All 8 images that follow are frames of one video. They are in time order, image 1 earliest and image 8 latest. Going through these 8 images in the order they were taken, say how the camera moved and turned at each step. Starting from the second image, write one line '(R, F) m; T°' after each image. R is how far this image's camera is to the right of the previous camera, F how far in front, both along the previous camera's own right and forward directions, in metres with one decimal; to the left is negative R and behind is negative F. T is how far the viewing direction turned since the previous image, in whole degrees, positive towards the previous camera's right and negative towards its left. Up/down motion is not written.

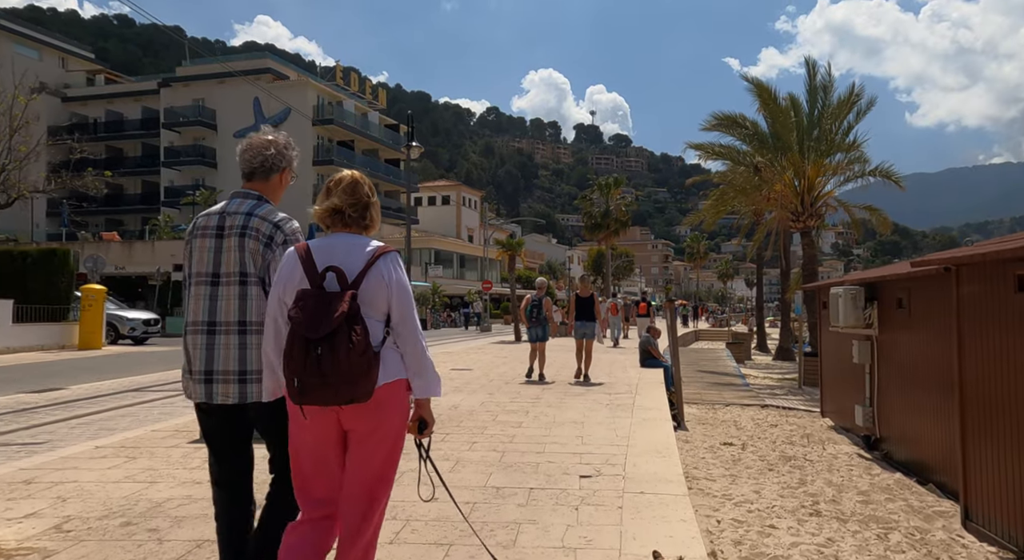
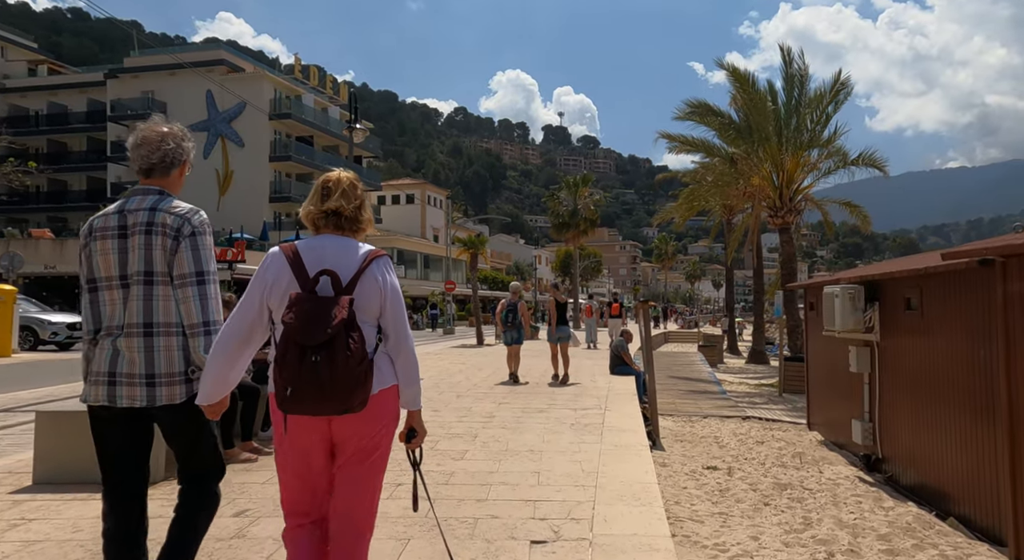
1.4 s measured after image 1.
(+0.2, +1.3) m; +3°
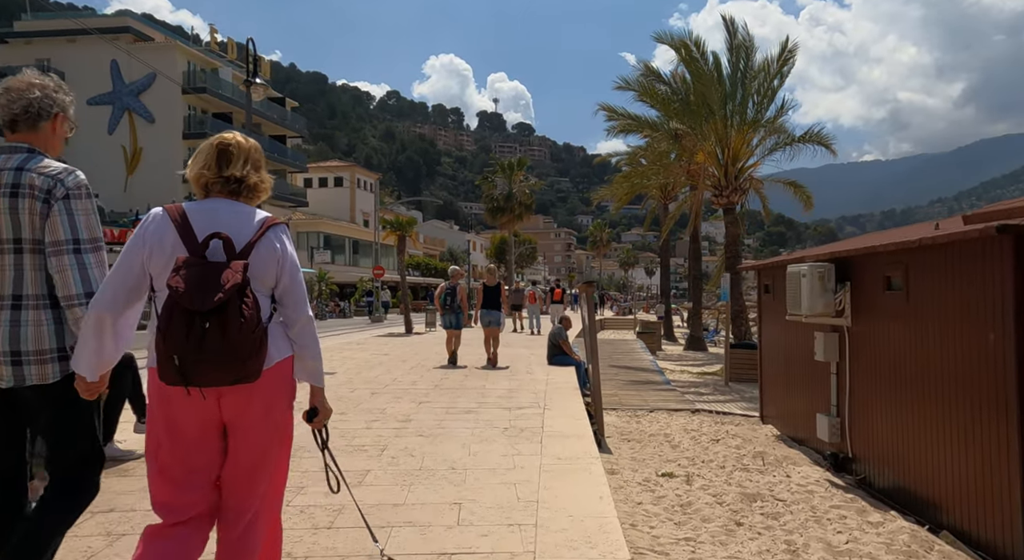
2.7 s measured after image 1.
(+0.1, +1.3) m; +6°
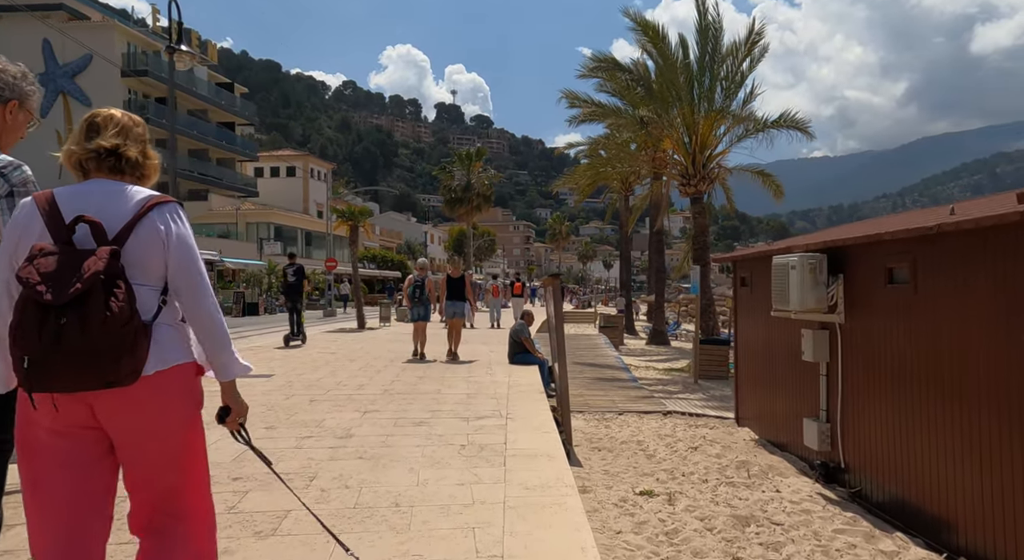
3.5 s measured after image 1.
(0.0, +0.9) m; +4°
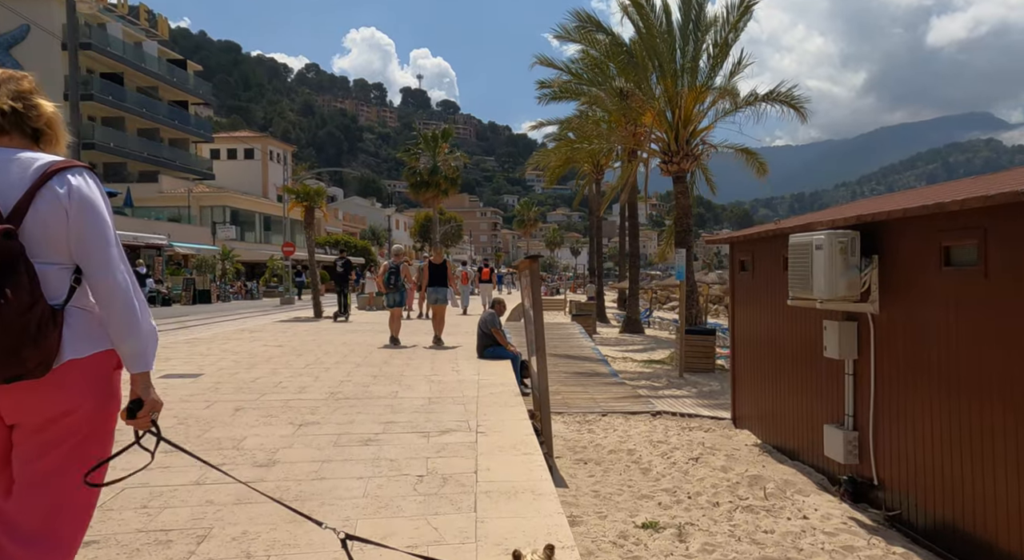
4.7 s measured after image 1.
(0.0, +1.2) m; +3°
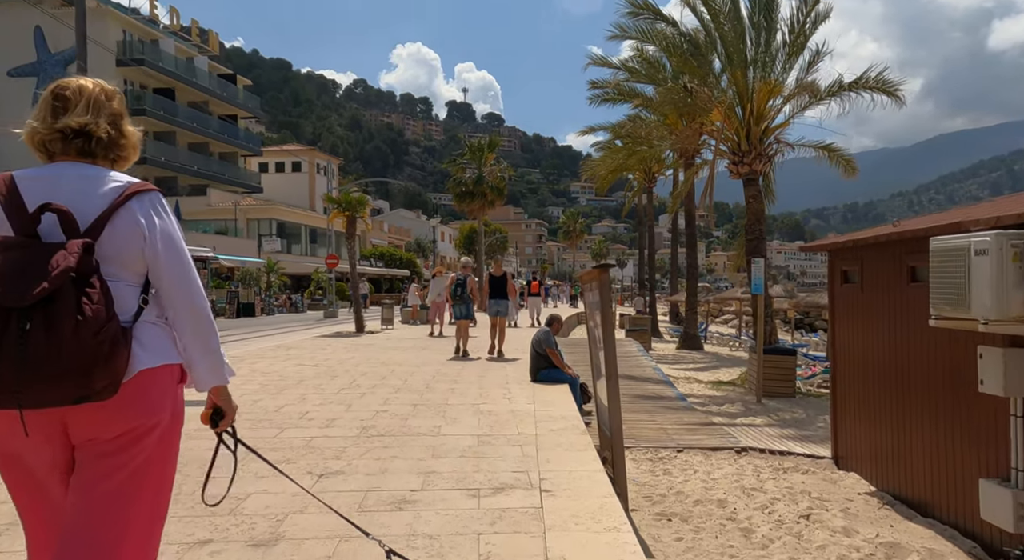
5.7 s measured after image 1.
(-0.2, +1.1) m; -4°
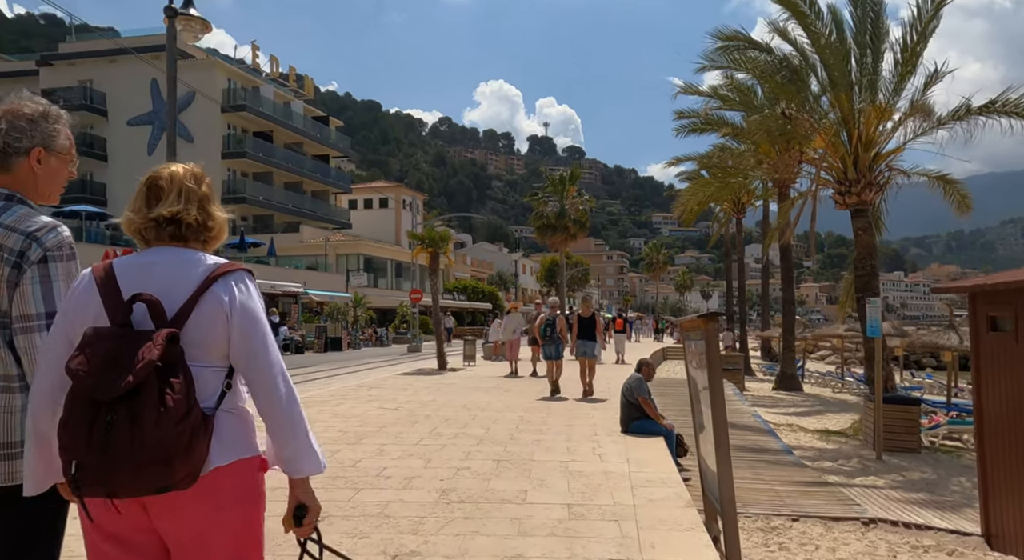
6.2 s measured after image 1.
(-0.1, +0.5) m; -7°
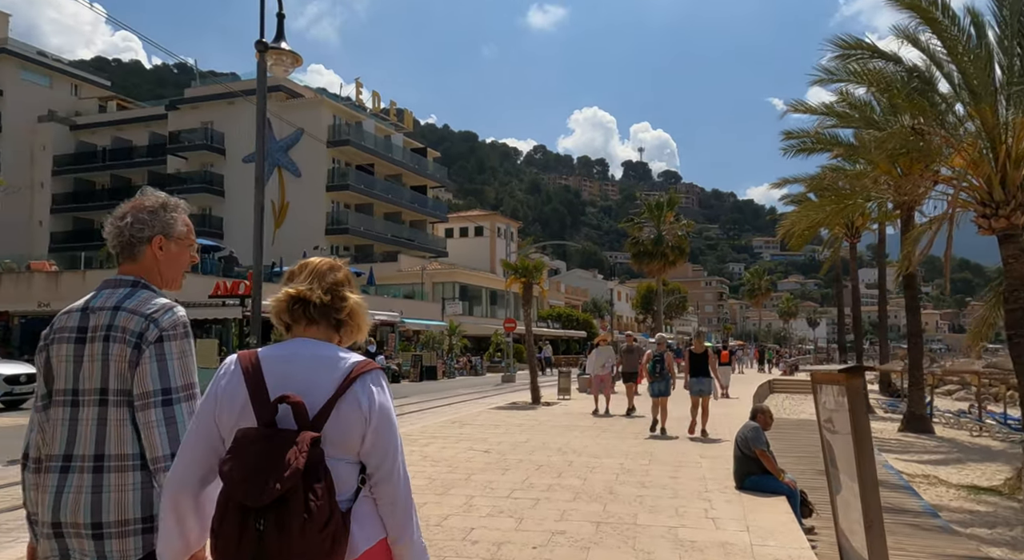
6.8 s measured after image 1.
(0.0, +0.6) m; -8°
